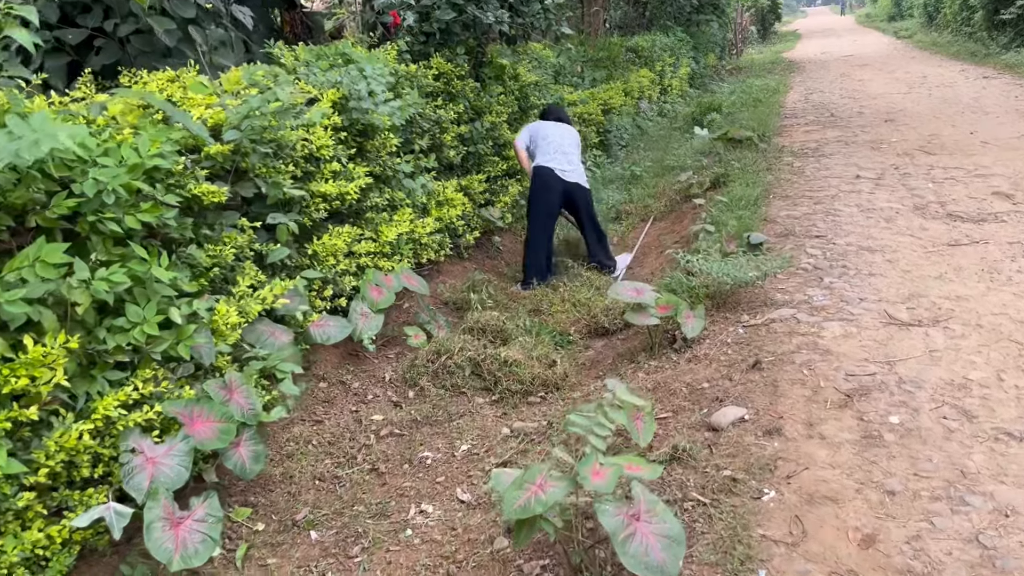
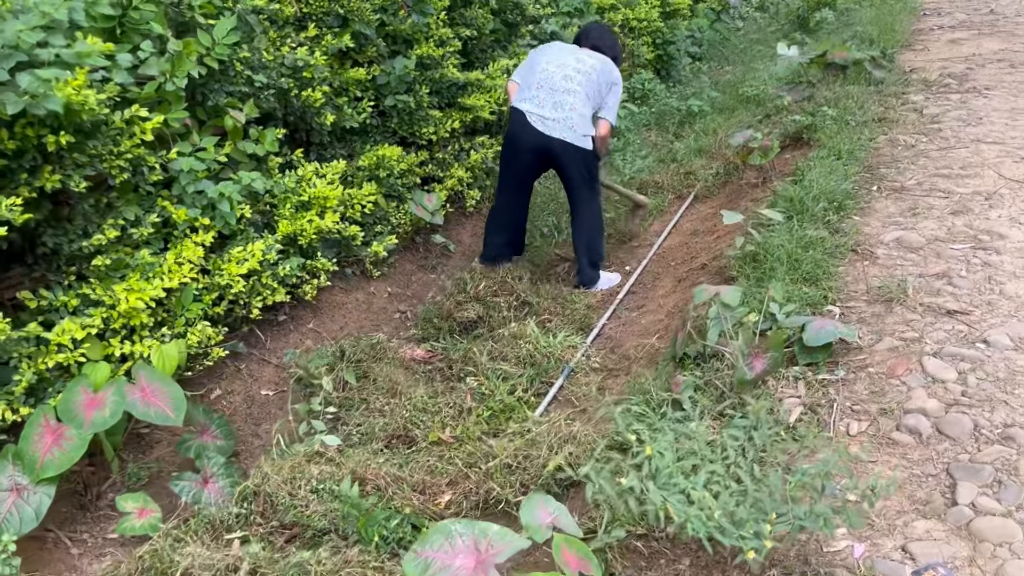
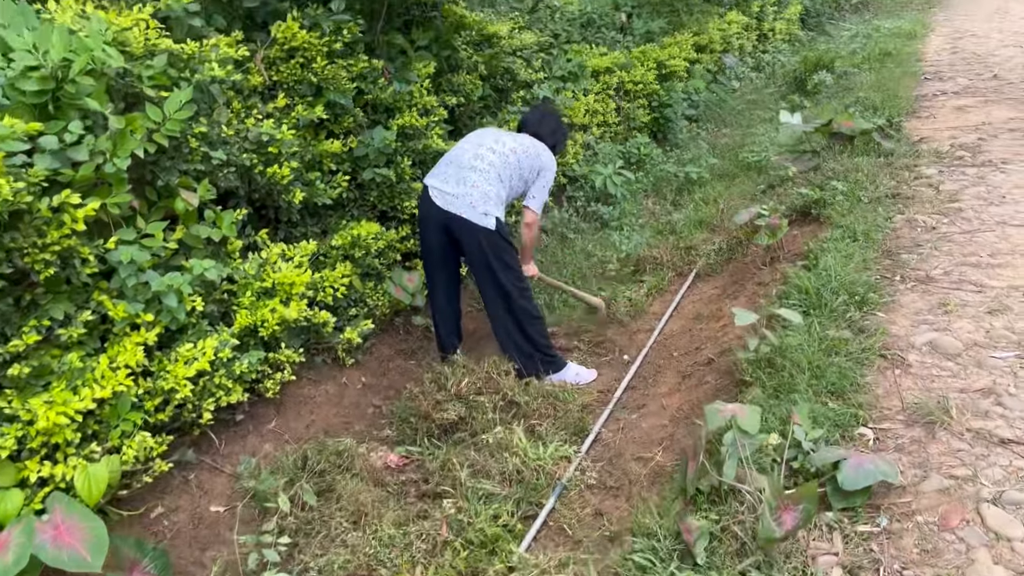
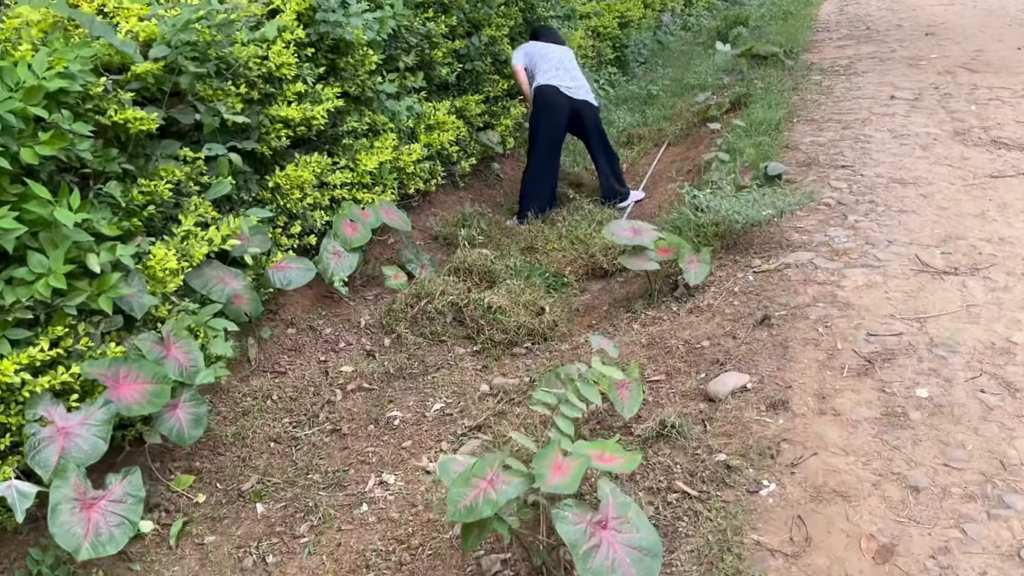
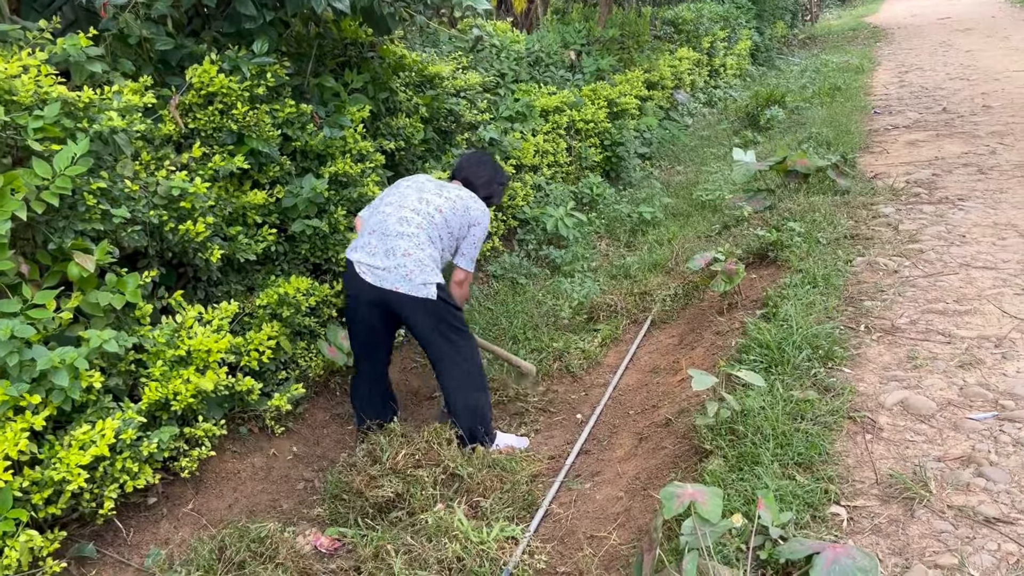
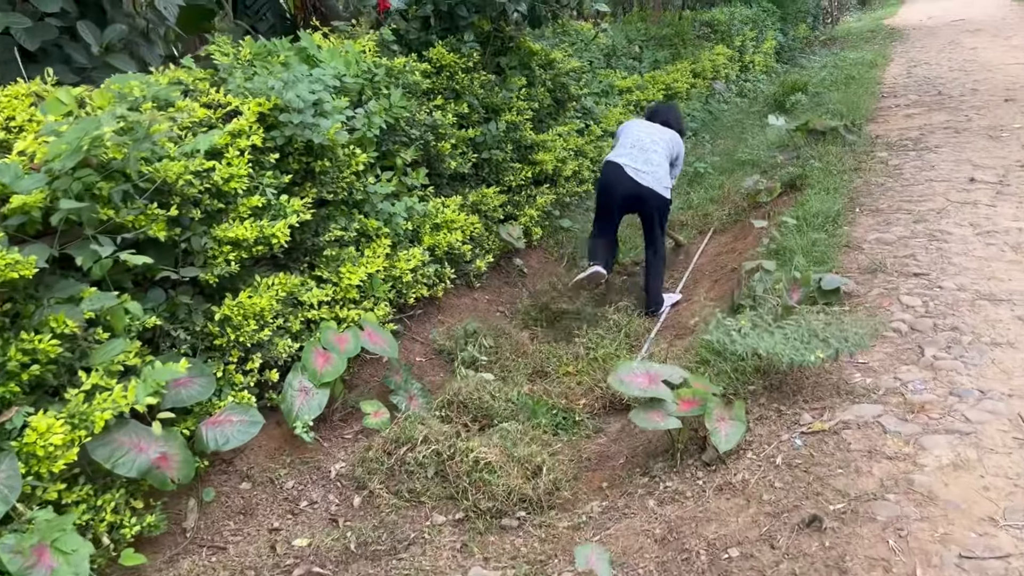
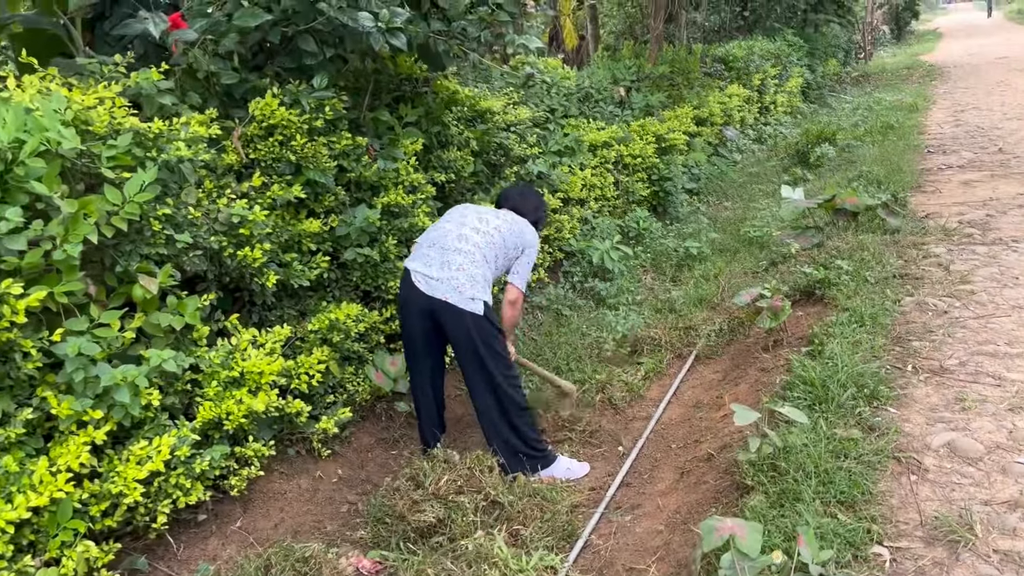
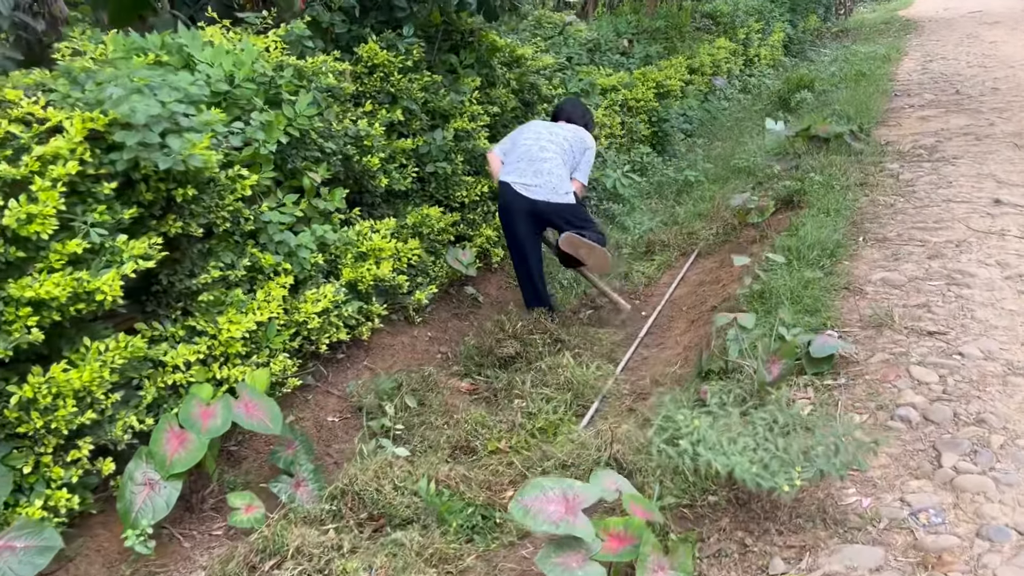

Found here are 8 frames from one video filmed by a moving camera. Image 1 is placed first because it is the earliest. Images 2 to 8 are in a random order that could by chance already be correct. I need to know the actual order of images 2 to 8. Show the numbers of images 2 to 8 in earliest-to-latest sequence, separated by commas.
4, 6, 8, 2, 3, 7, 5
